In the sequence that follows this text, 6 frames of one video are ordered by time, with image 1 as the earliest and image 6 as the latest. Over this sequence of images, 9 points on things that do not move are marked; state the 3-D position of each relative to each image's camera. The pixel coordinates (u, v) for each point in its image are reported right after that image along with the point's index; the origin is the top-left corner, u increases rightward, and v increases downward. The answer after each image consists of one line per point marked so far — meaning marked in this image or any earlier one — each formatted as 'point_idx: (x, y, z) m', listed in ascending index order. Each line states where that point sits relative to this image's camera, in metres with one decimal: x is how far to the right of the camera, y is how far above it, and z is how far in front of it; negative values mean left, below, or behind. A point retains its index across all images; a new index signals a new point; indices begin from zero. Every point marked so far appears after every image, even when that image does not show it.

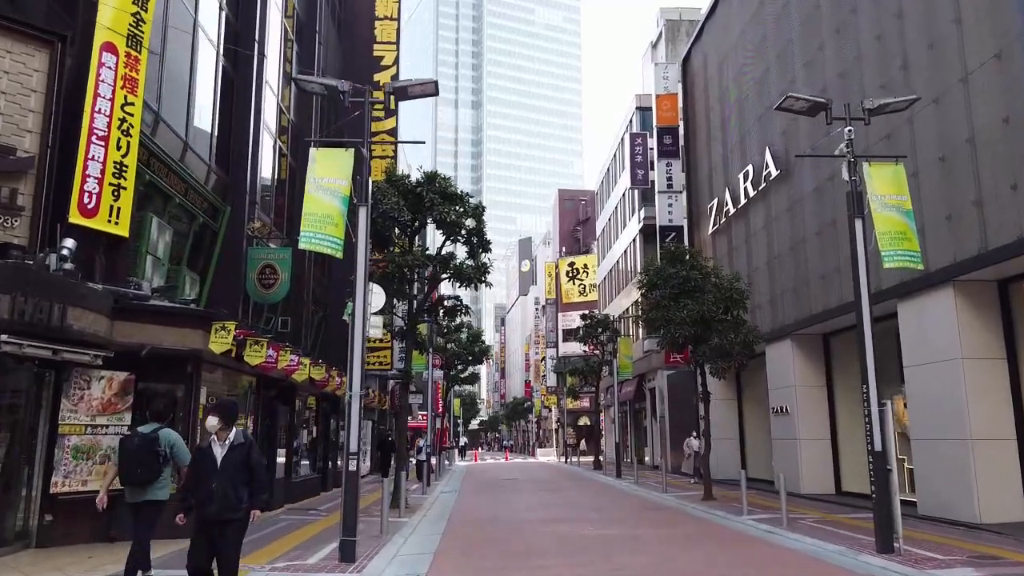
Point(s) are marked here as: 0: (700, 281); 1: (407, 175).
0: (+5.2, +0.2, +19.8) m
1: (-2.8, +3.0, +18.9) m
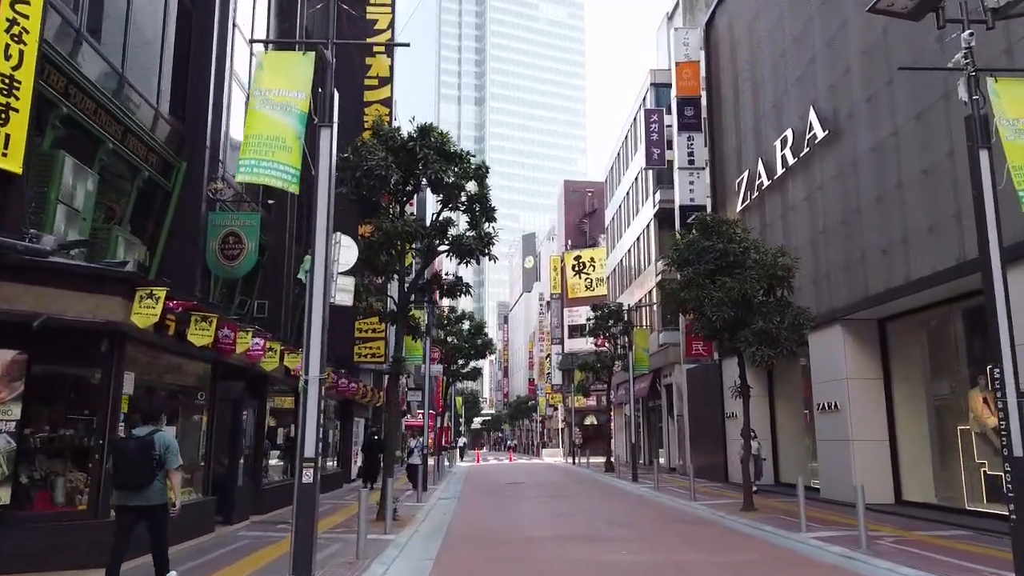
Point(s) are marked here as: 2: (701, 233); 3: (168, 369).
0: (+5.3, +0.8, +17.0) m
1: (-2.6, +3.6, +16.1) m
2: (+4.6, +1.3, +17.7) m
3: (-5.8, -1.4, +12.0) m
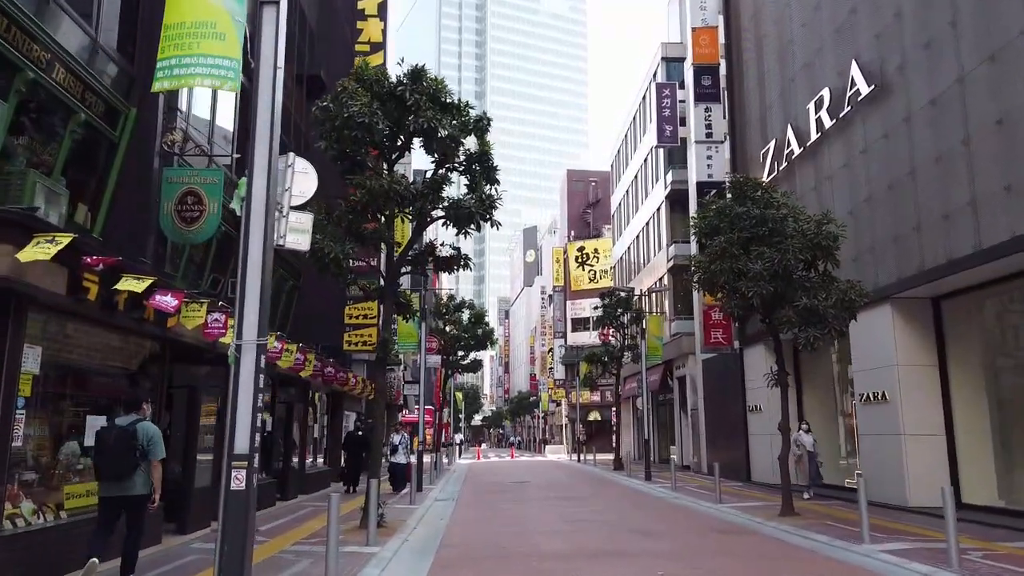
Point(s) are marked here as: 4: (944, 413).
0: (+5.5, +1.3, +14.8) m
1: (-2.5, +4.1, +13.9) m
2: (+4.8, +1.9, +15.5) m
3: (-5.7, -0.8, +9.9) m
4: (+9.6, -2.8, +16.0) m
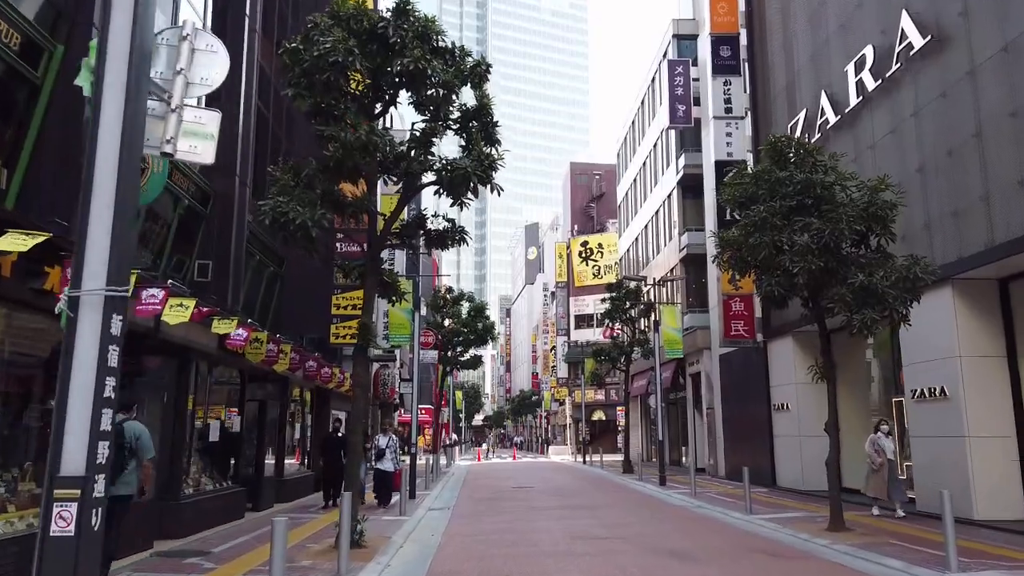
0: (+5.5, +1.7, +12.6) m
1: (-2.4, +4.5, +11.7) m
2: (+4.8, +2.3, +13.3) m
3: (-5.6, -0.4, +7.7) m
4: (+9.7, -2.4, +13.9) m
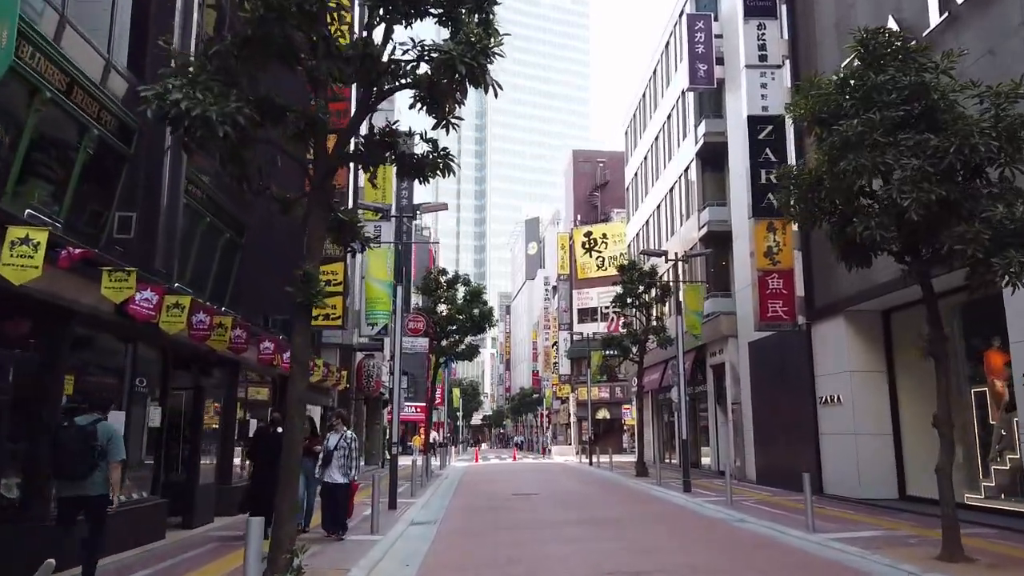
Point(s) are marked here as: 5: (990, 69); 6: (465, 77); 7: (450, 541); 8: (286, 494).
0: (+5.5, +2.5, +9.2) m
1: (-2.4, +5.3, +8.3) m
2: (+4.8, +3.1, +10.0) m
3: (-5.6, +0.3, +4.4) m
4: (+9.7, -1.6, +10.5) m
5: (+8.6, +3.9, +13.1) m
6: (-0.7, +2.5, +8.7) m
7: (-1.1, -4.5, +12.7) m
8: (-2.5, -2.3, +8.1) m
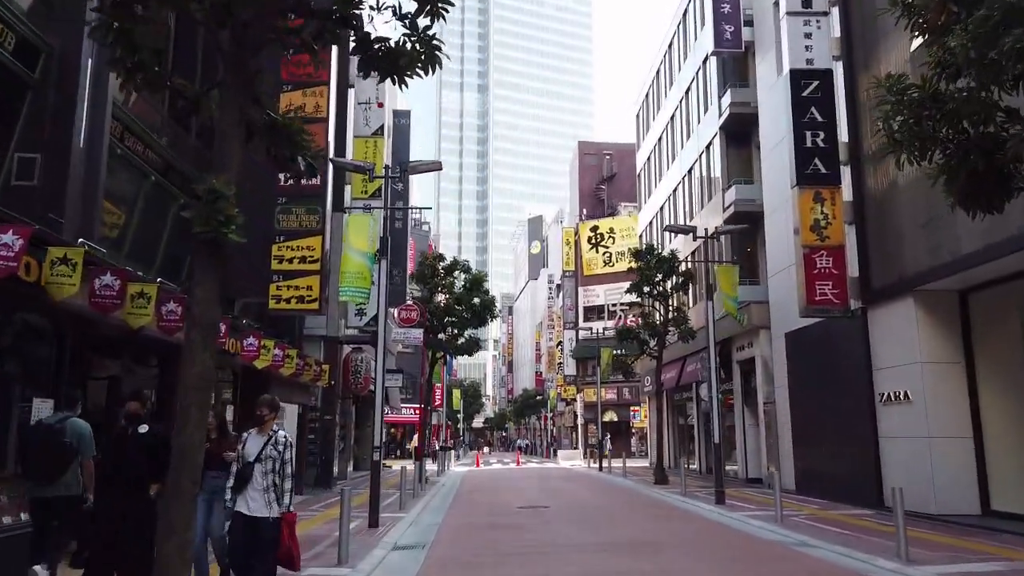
0: (+5.6, +3.0, +6.4) m
1: (-2.3, +5.8, +5.5) m
2: (+4.9, +3.6, +7.1) m
3: (-5.5, +0.9, +1.5) m
4: (+9.8, -1.1, +7.6) m
5: (+8.7, +4.5, +10.2) m
6: (-0.6, +3.0, +5.8) m
7: (-1.0, -3.9, +9.9) m
8: (-2.4, -1.7, +5.2) m
